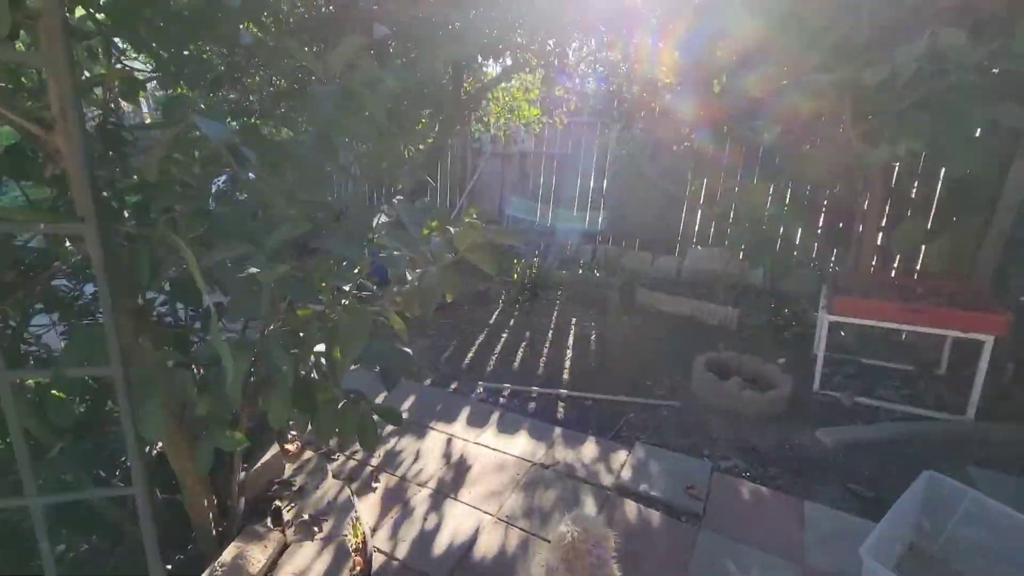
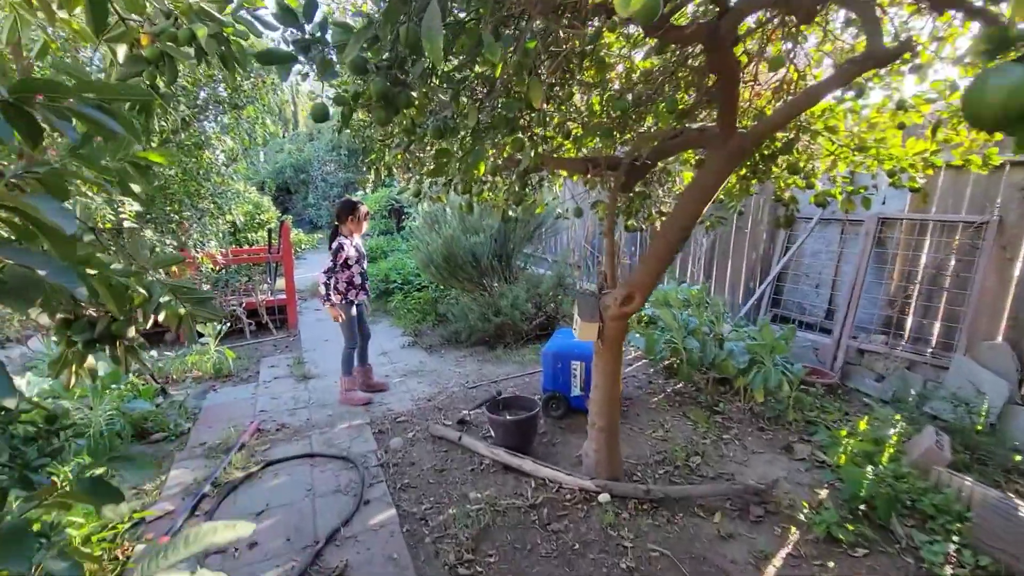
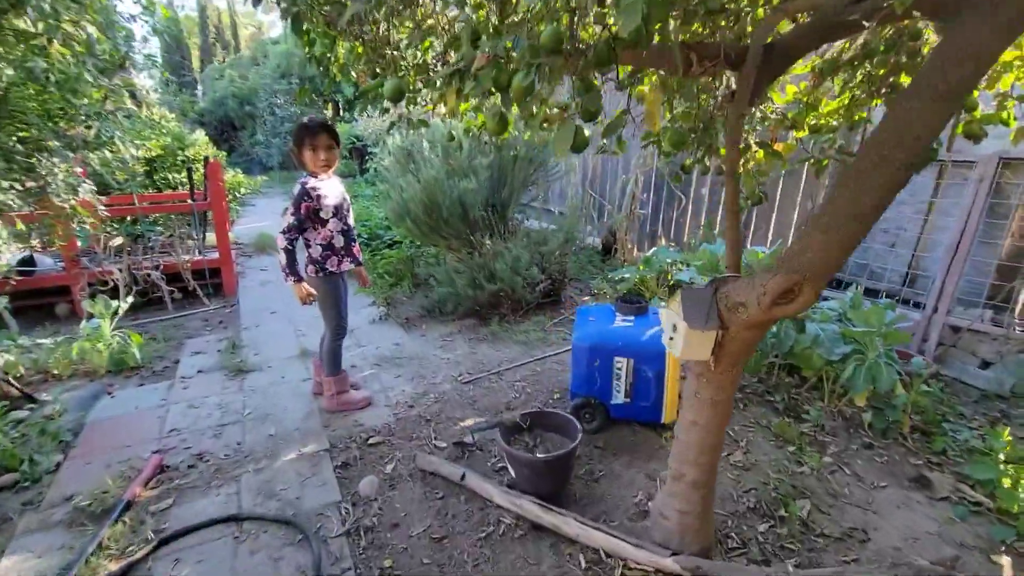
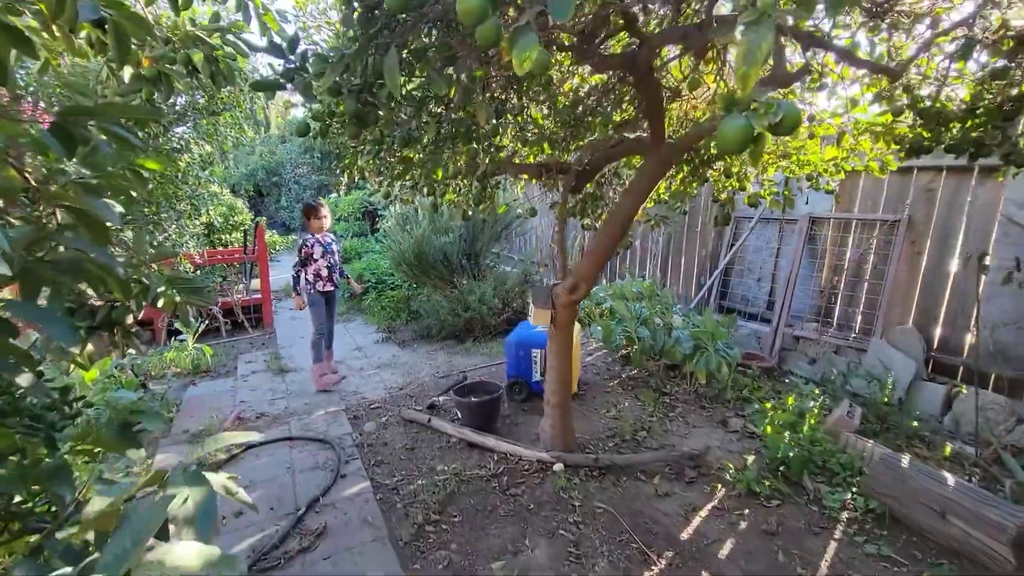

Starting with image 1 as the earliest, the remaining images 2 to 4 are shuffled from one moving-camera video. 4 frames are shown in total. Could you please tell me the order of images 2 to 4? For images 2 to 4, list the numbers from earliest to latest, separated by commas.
4, 2, 3
